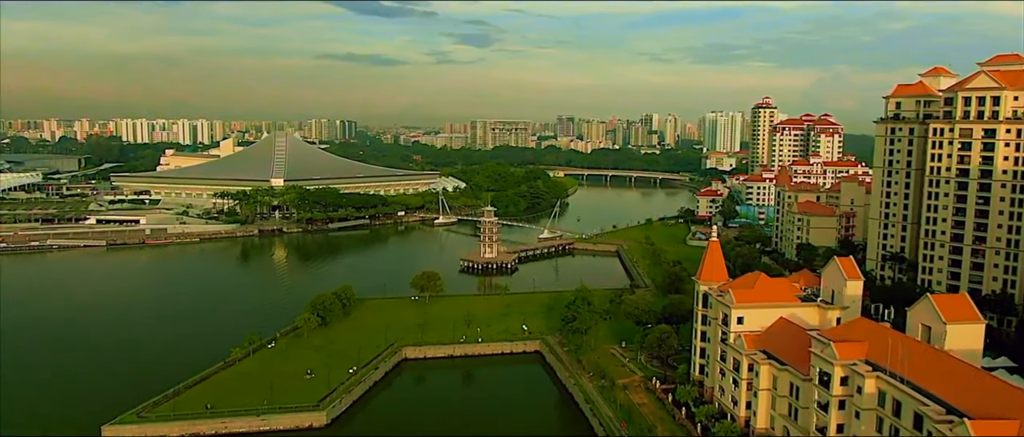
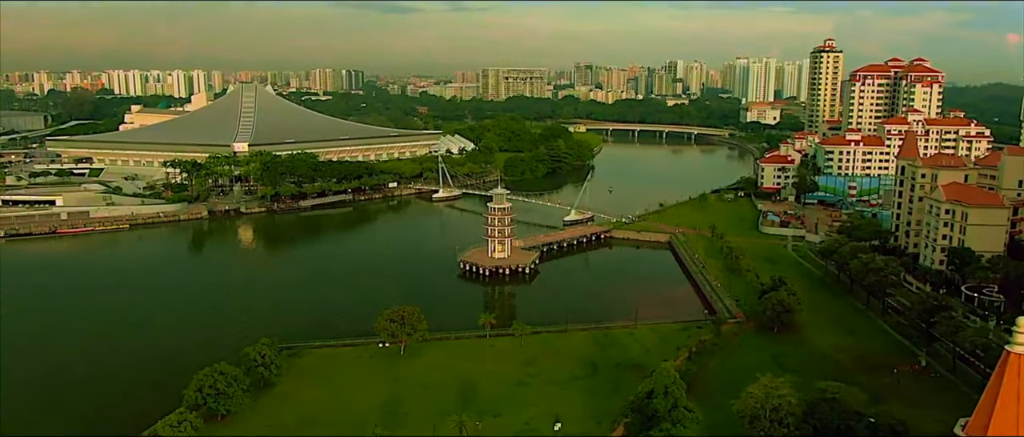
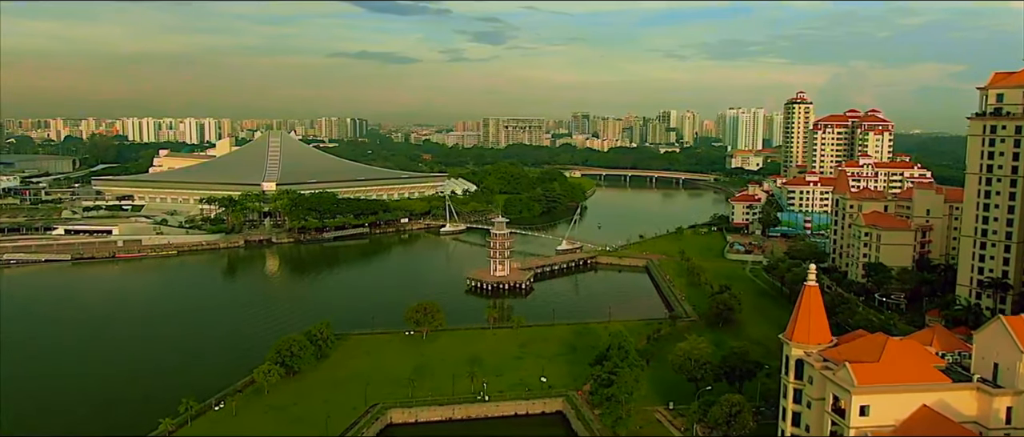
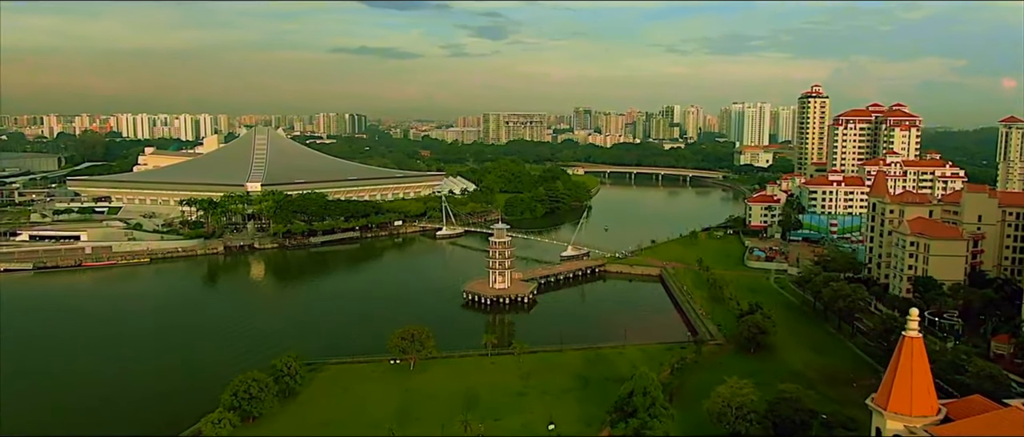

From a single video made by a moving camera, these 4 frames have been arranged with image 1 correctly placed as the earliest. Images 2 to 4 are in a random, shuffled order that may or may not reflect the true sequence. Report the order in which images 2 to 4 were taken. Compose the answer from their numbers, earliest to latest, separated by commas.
3, 4, 2
